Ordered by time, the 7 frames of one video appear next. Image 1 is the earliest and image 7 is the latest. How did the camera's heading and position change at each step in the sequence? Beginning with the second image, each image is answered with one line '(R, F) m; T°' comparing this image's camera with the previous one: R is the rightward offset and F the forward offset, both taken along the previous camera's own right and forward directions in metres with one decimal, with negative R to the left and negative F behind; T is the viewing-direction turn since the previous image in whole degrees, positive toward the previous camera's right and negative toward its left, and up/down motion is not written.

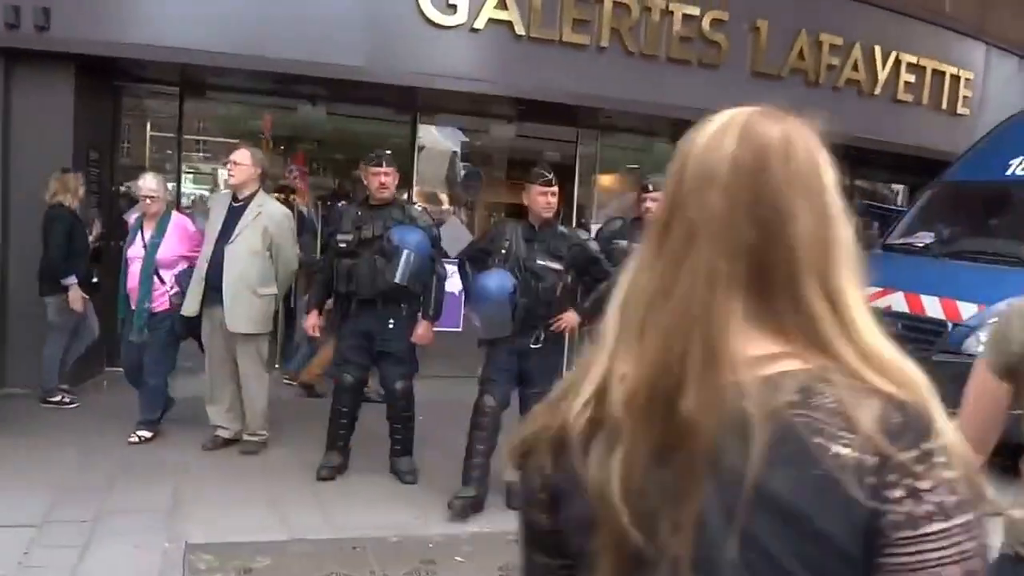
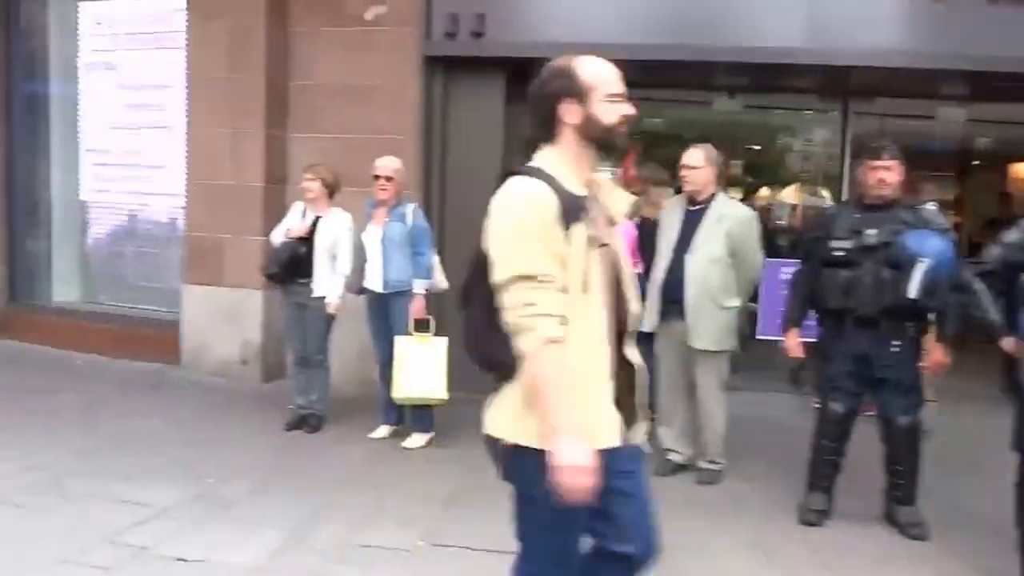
(-1.2, +0.6) m; -17°
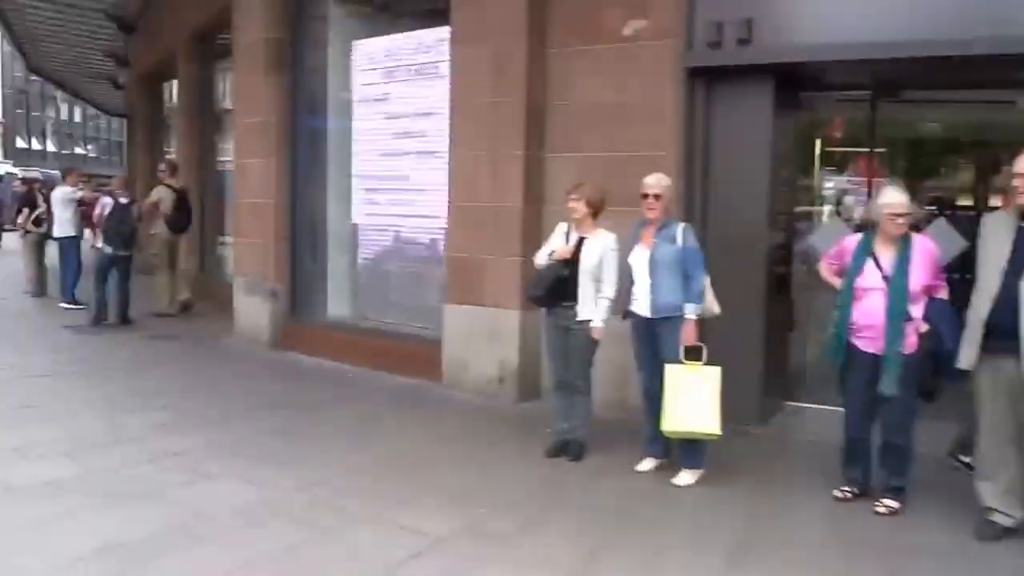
(-0.2, +0.2) m; -15°
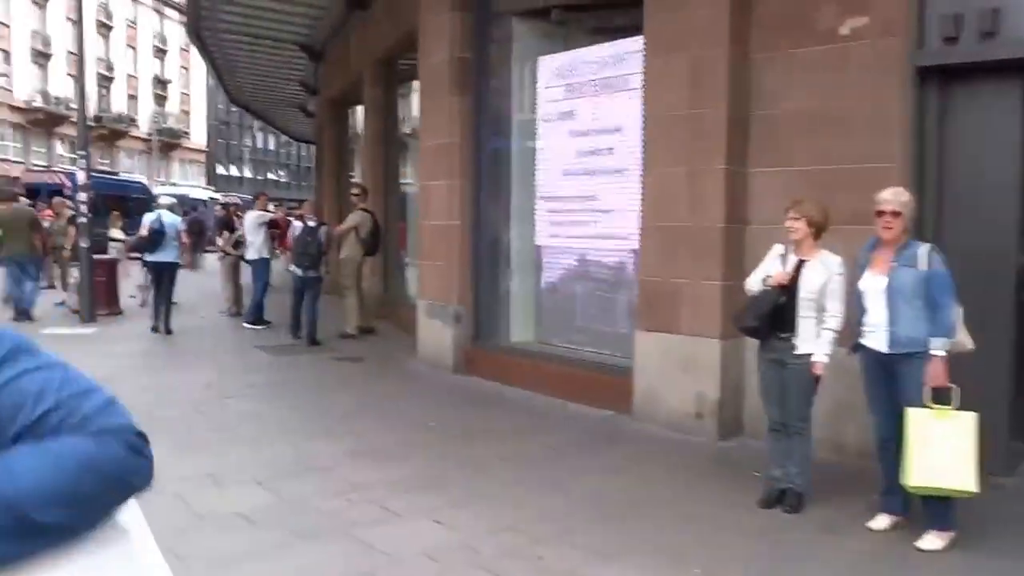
(-0.2, +0.4) m; -10°
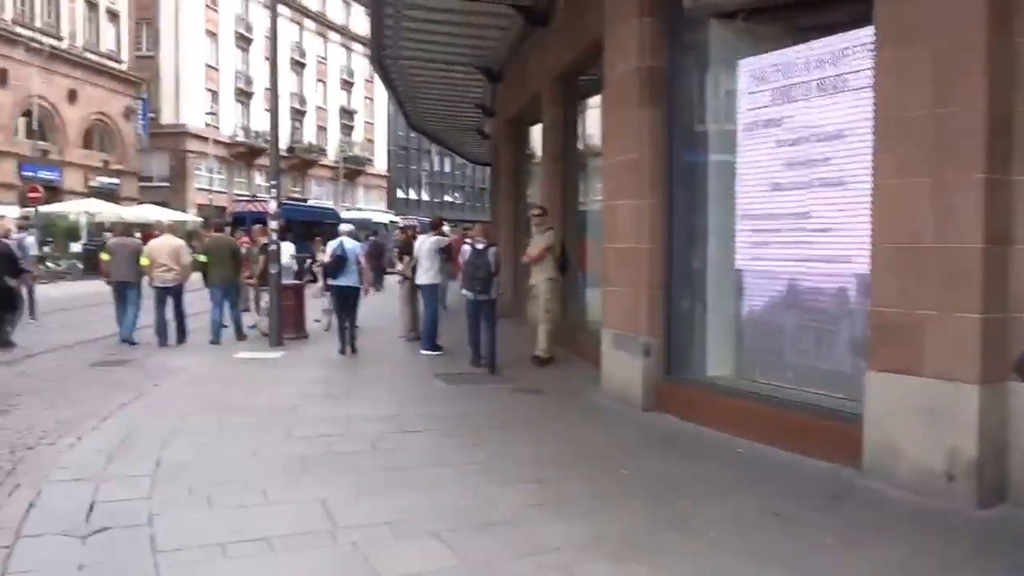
(-0.2, +0.8) m; -11°
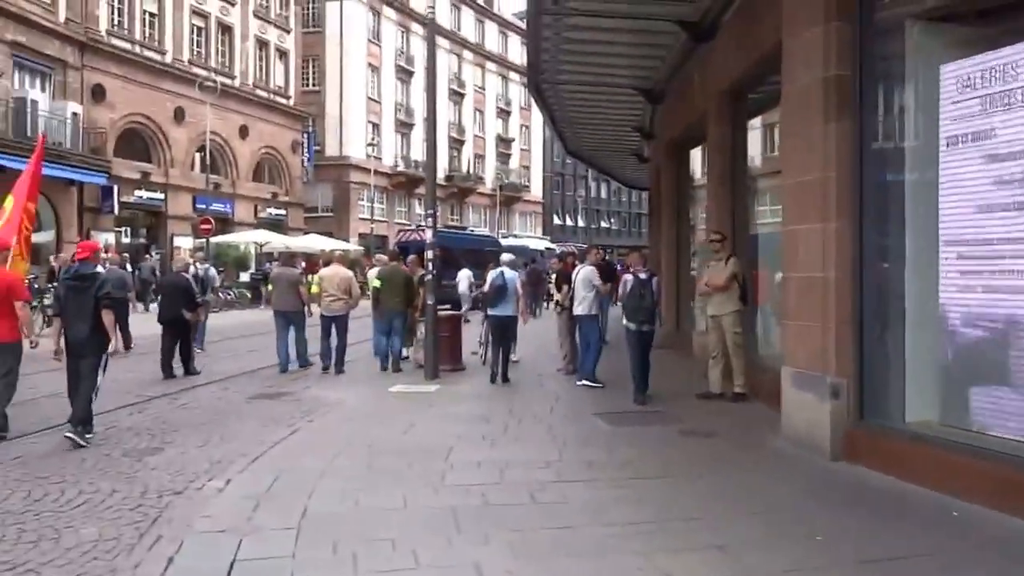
(-0.1, +0.6) m; -9°
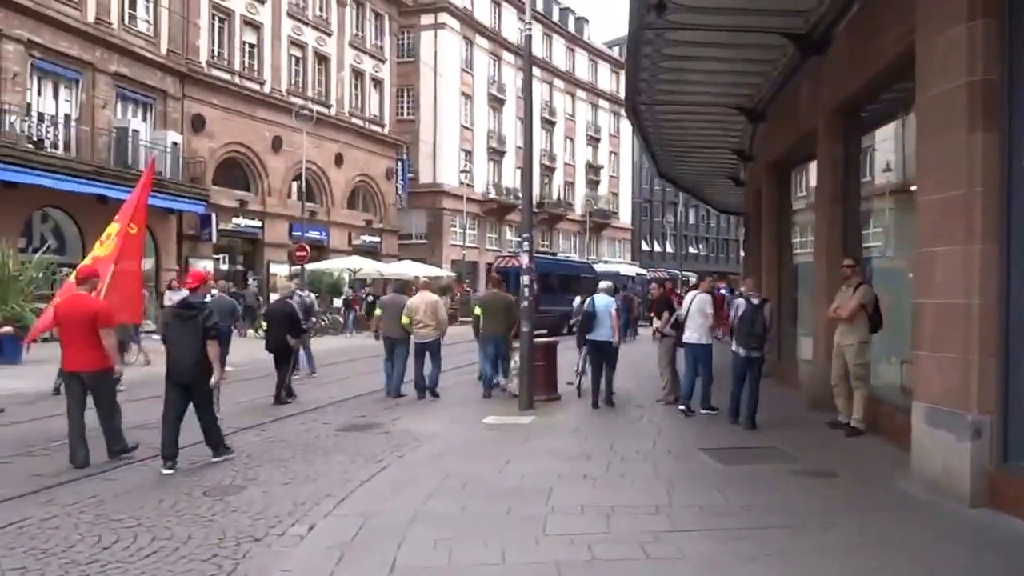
(-0.1, +0.5) m; -6°
